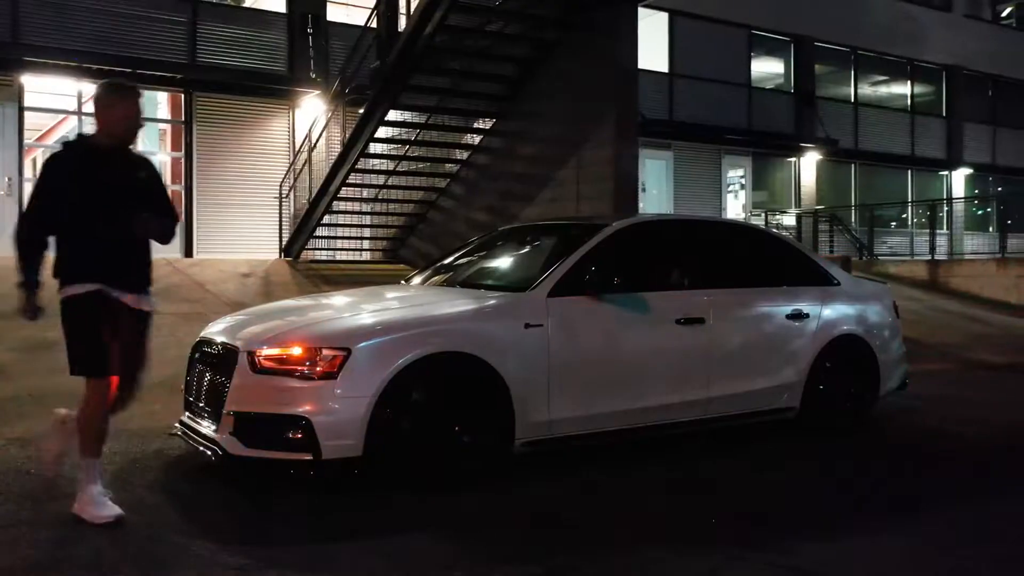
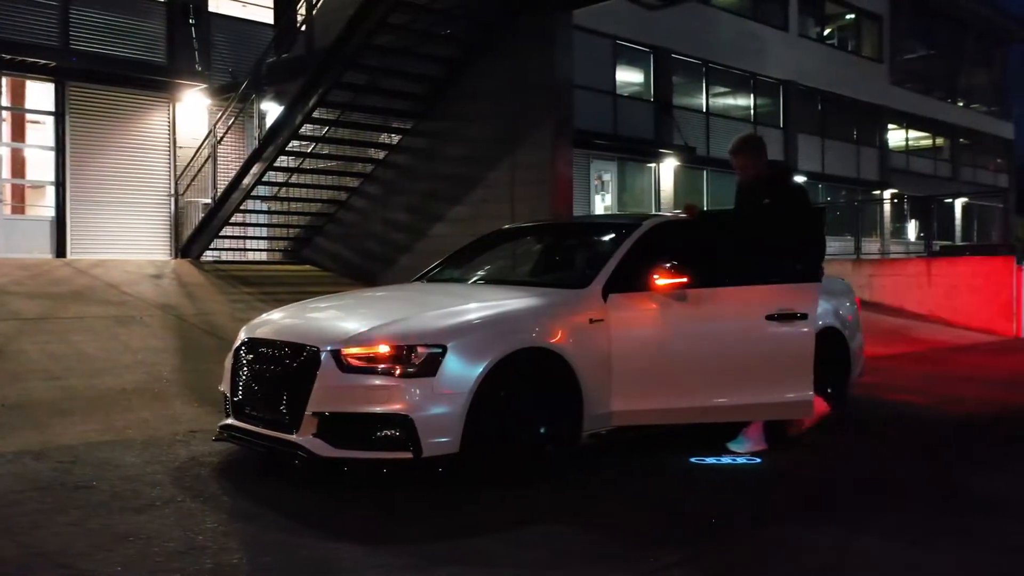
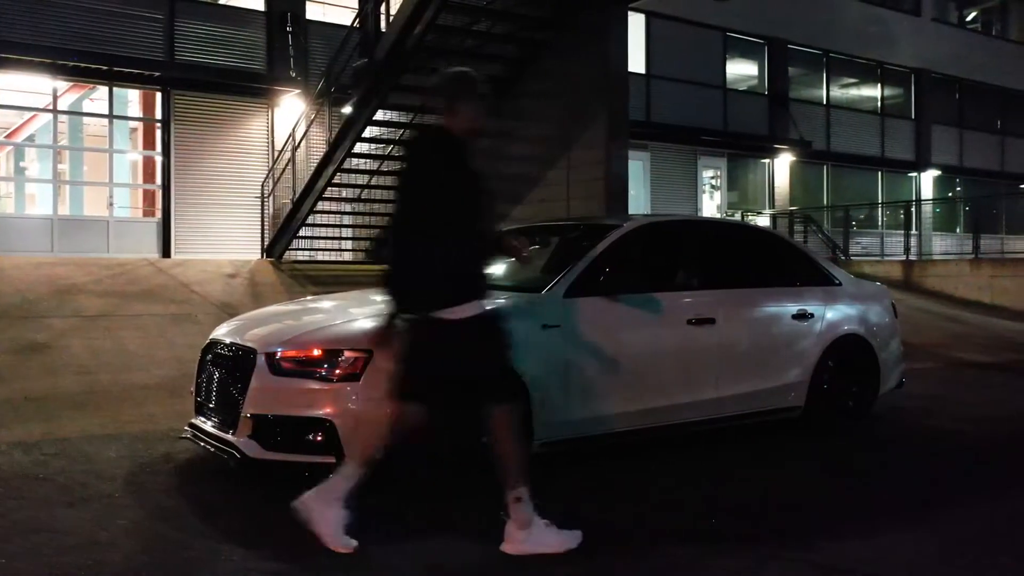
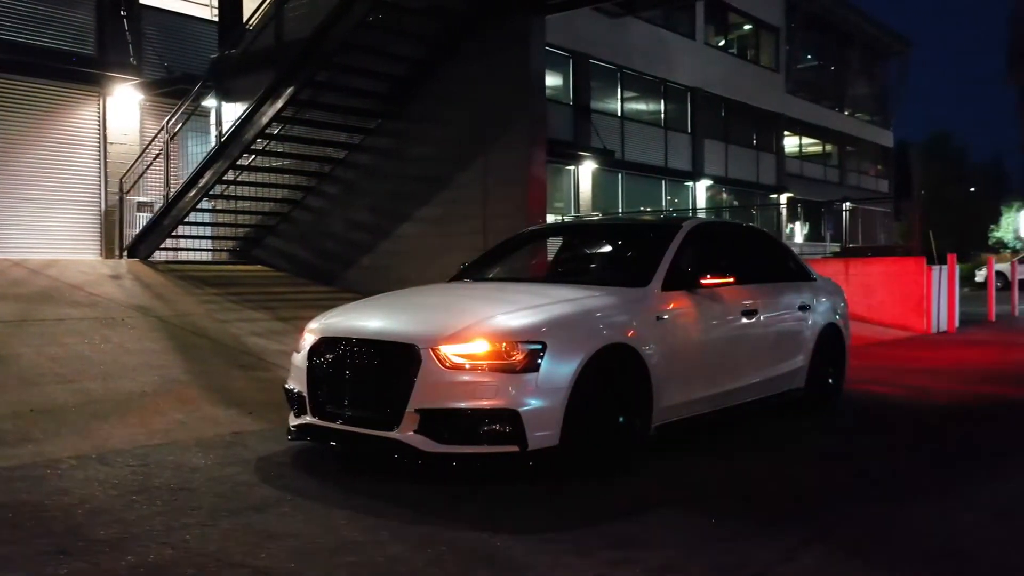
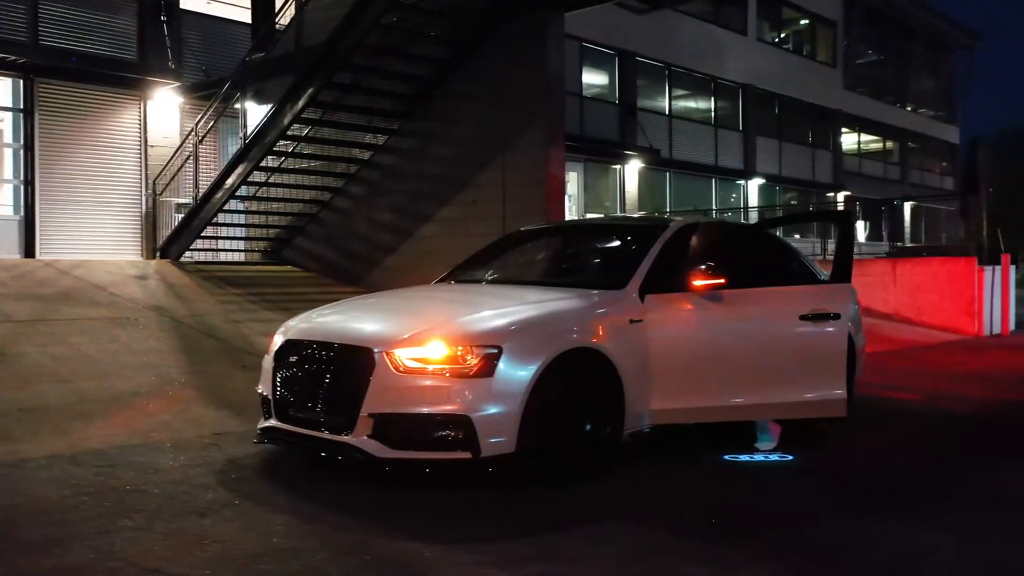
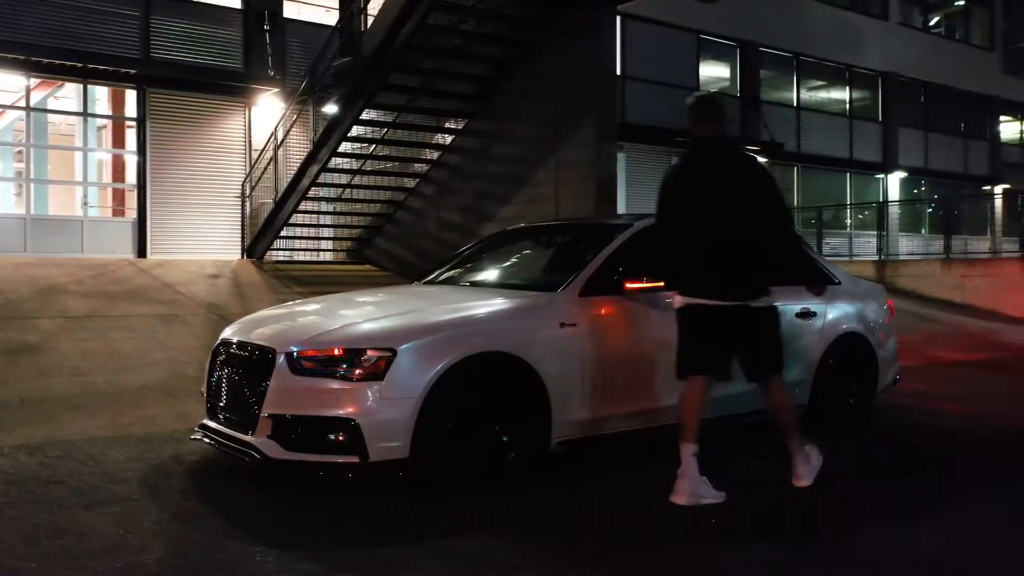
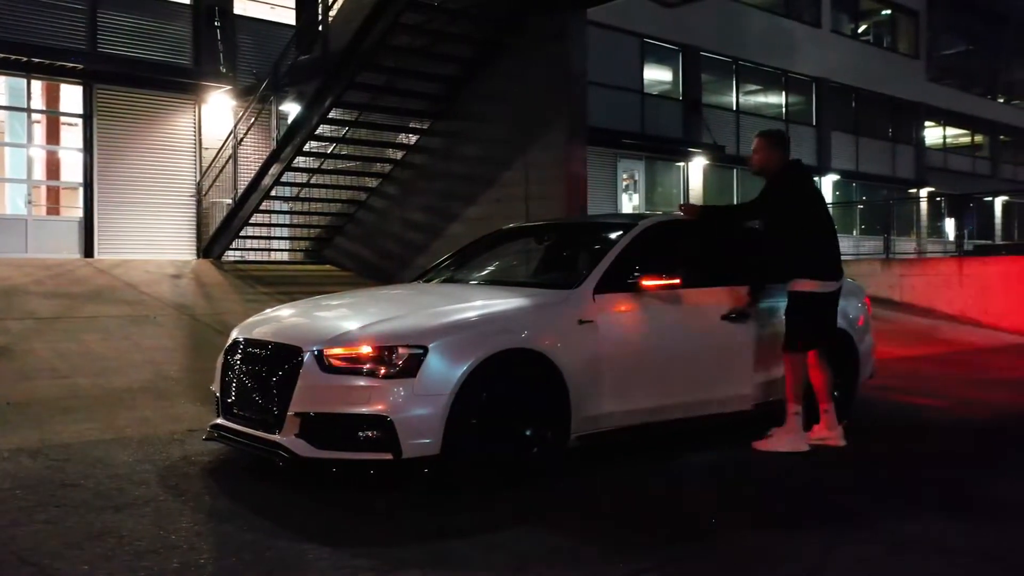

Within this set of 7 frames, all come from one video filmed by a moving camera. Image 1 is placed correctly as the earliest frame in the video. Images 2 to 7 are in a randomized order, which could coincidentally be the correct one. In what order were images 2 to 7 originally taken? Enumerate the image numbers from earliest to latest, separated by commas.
3, 6, 7, 2, 5, 4
